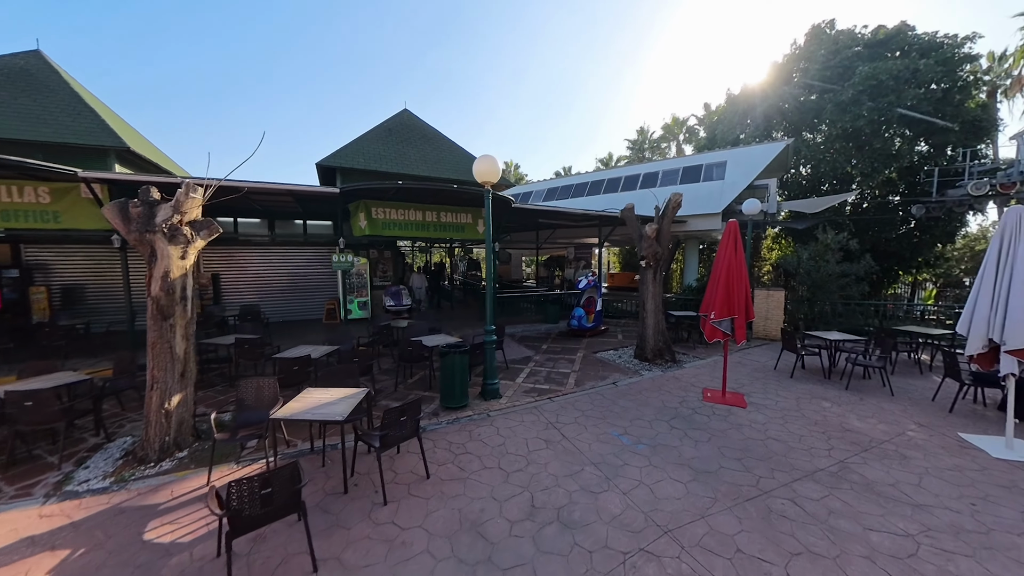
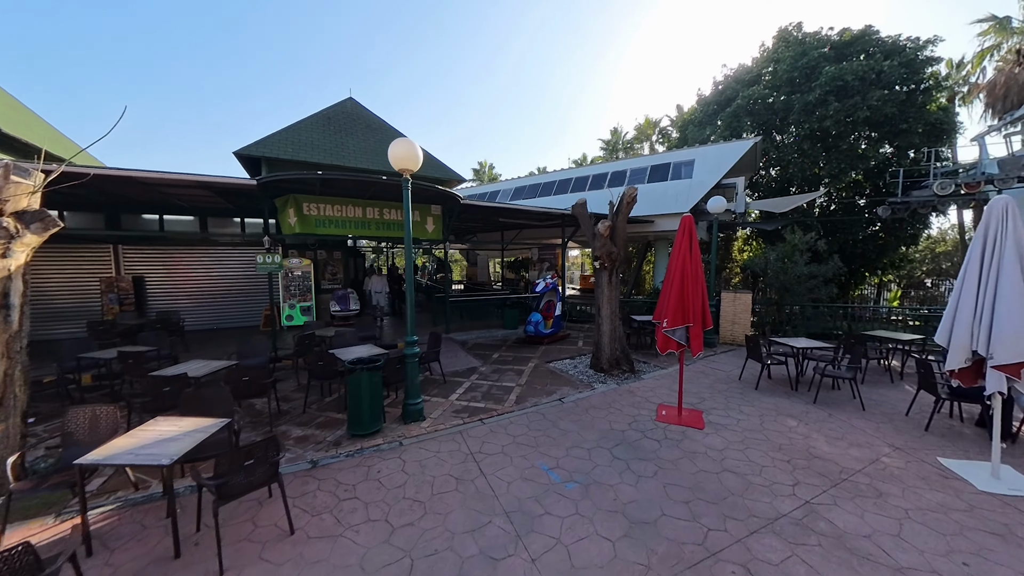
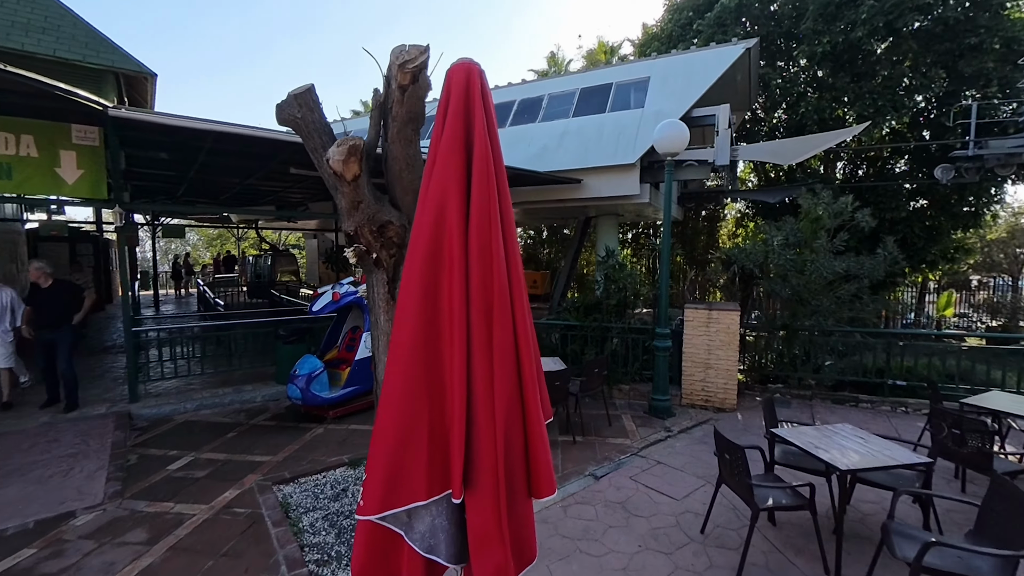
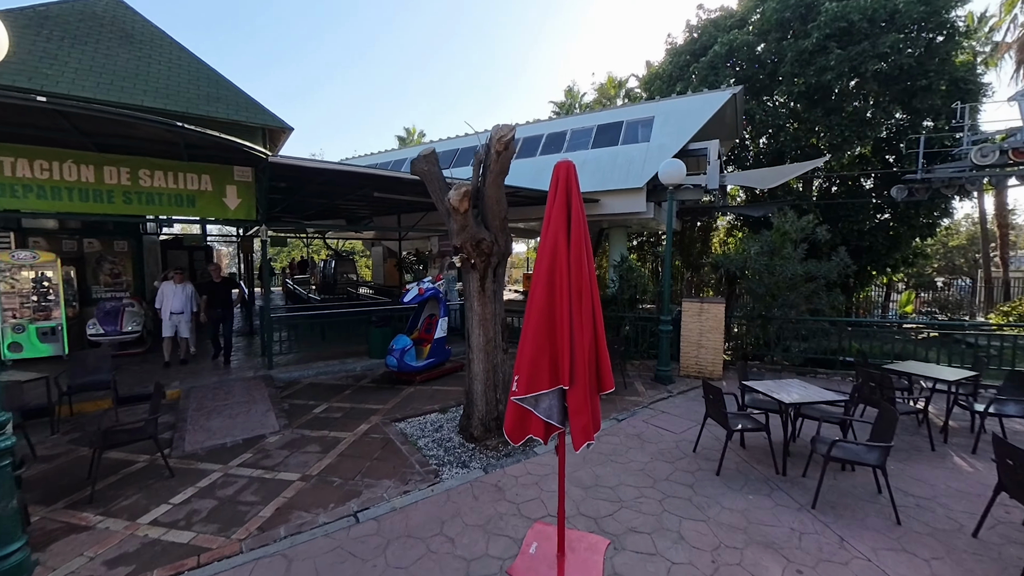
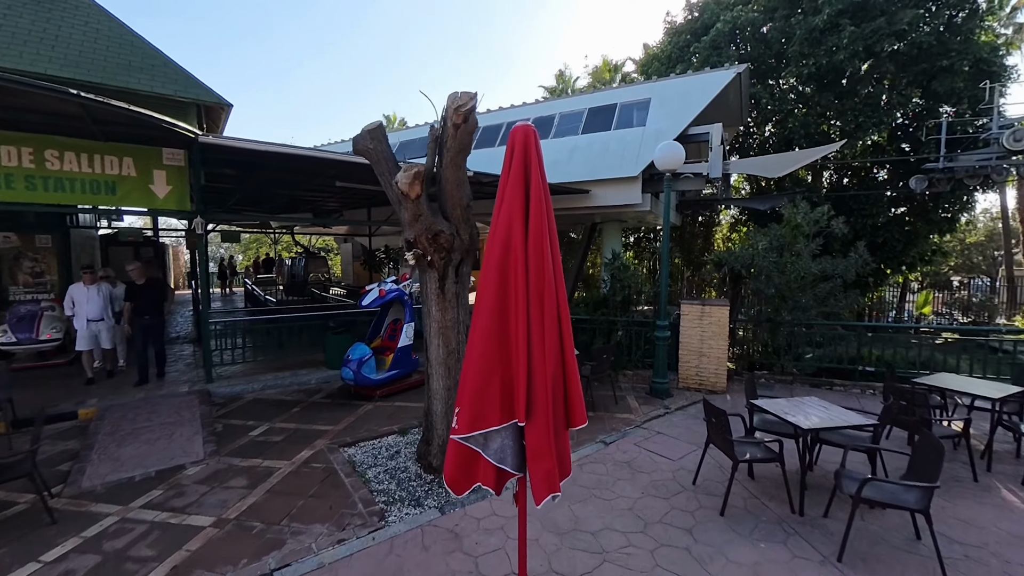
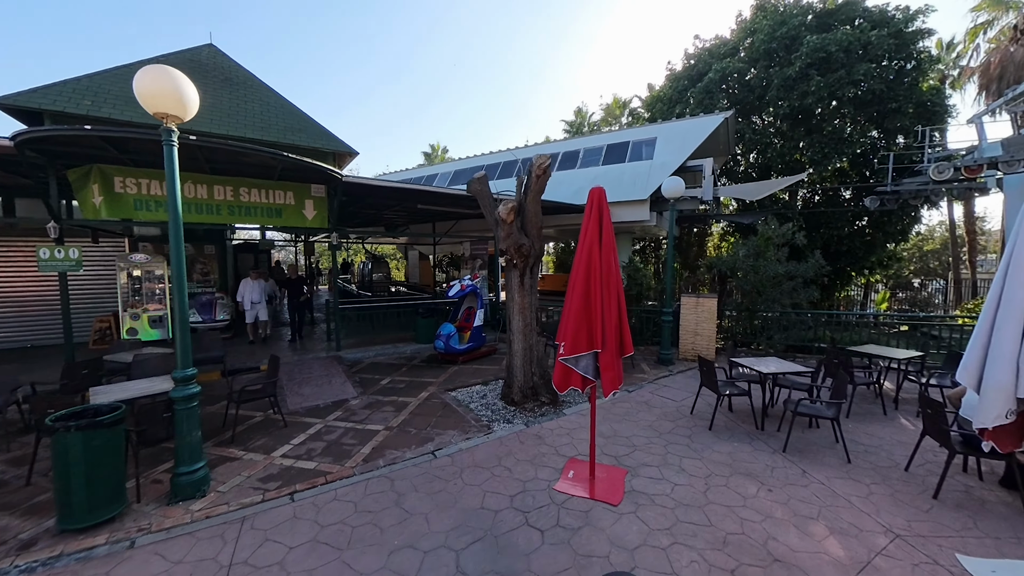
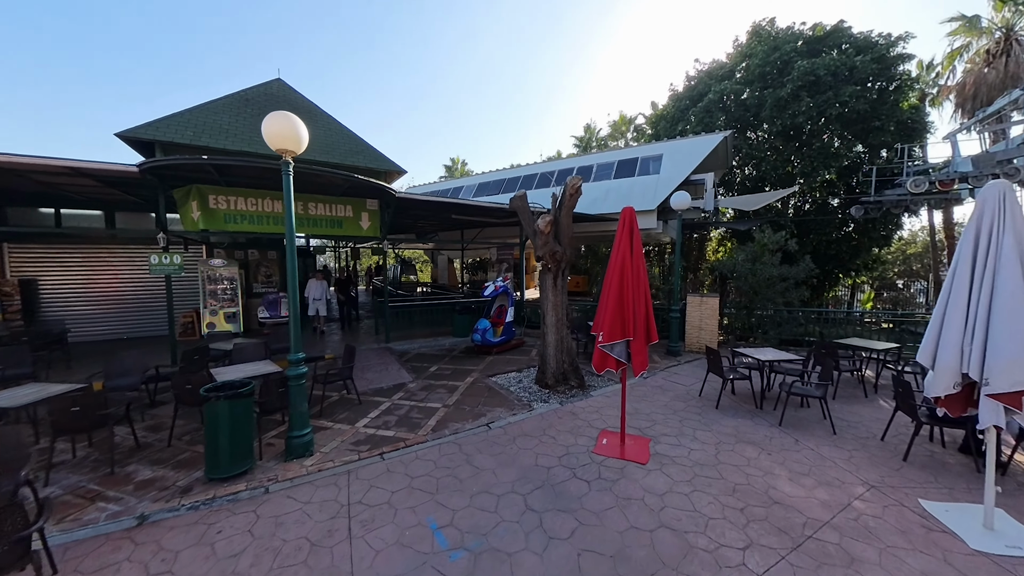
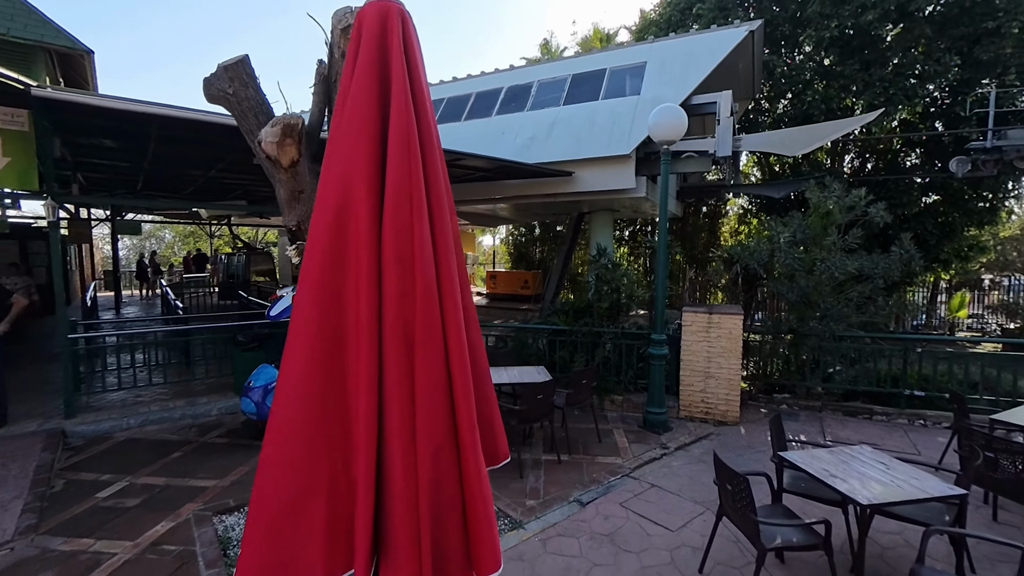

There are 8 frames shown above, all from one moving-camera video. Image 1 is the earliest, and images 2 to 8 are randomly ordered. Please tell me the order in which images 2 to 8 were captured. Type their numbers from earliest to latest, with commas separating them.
2, 7, 6, 4, 5, 3, 8
